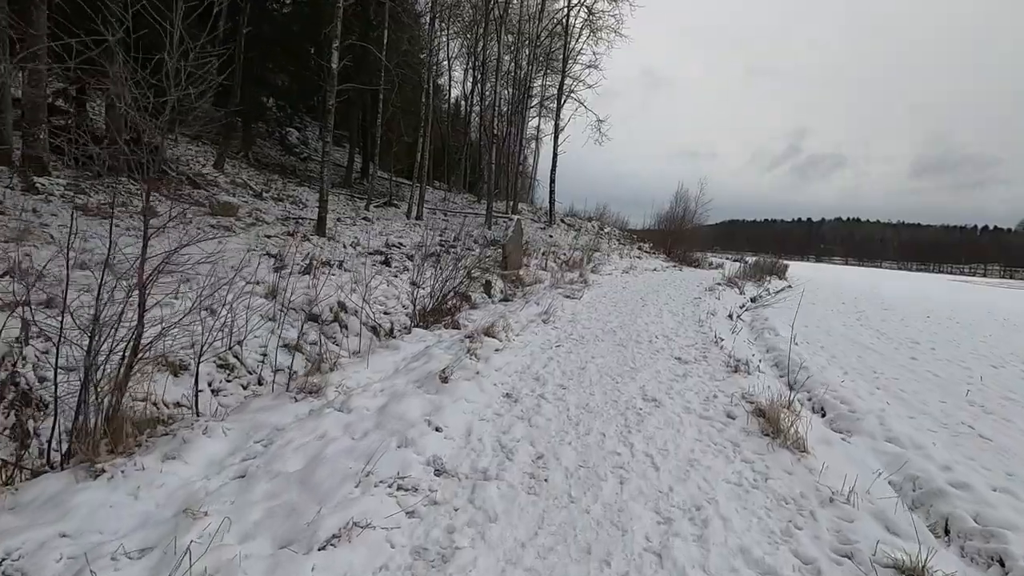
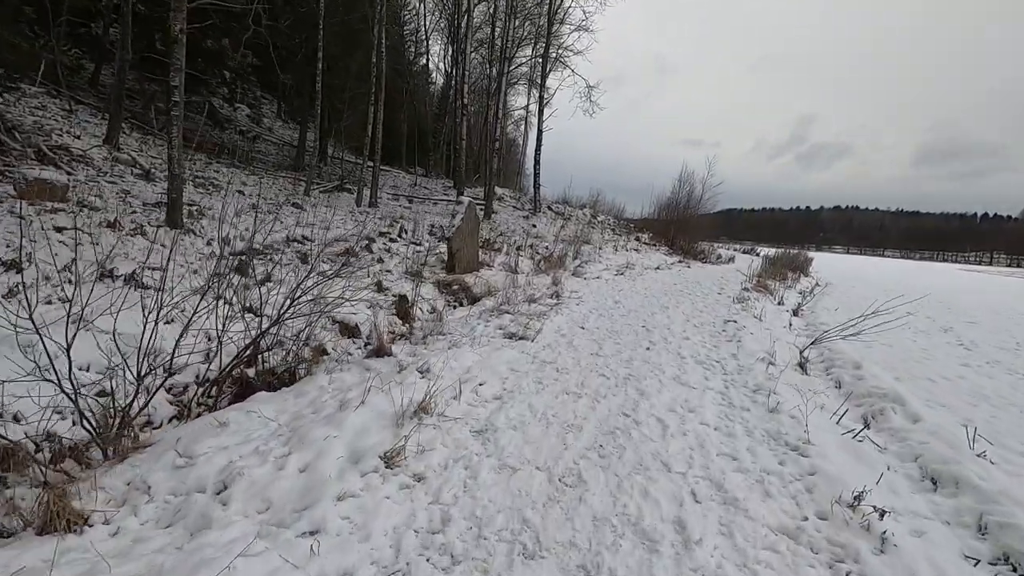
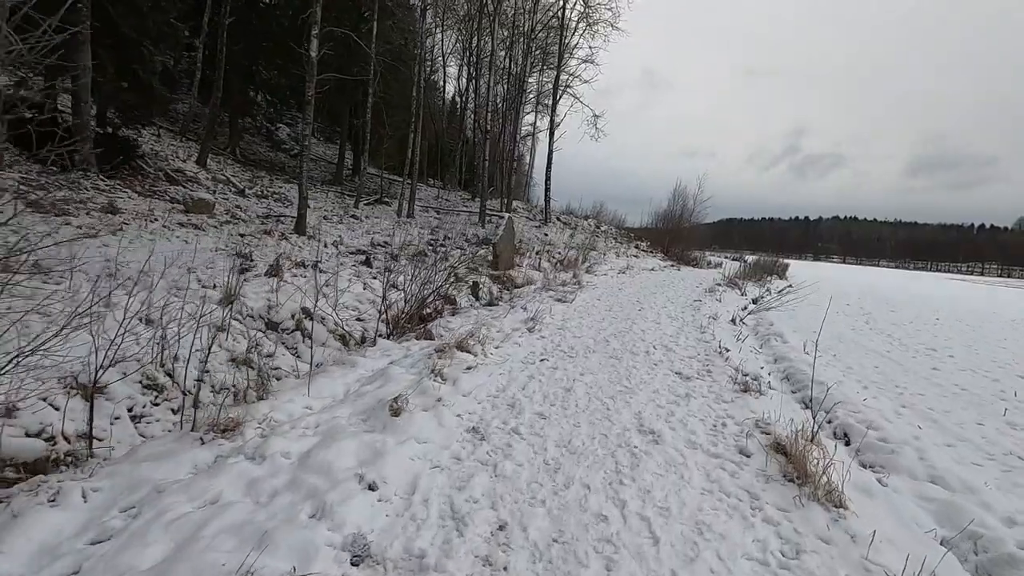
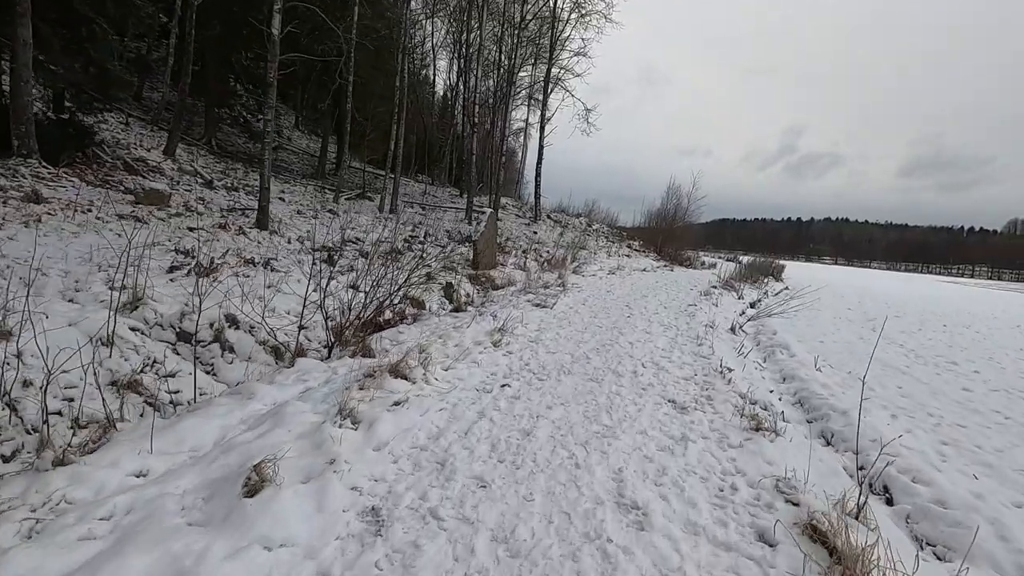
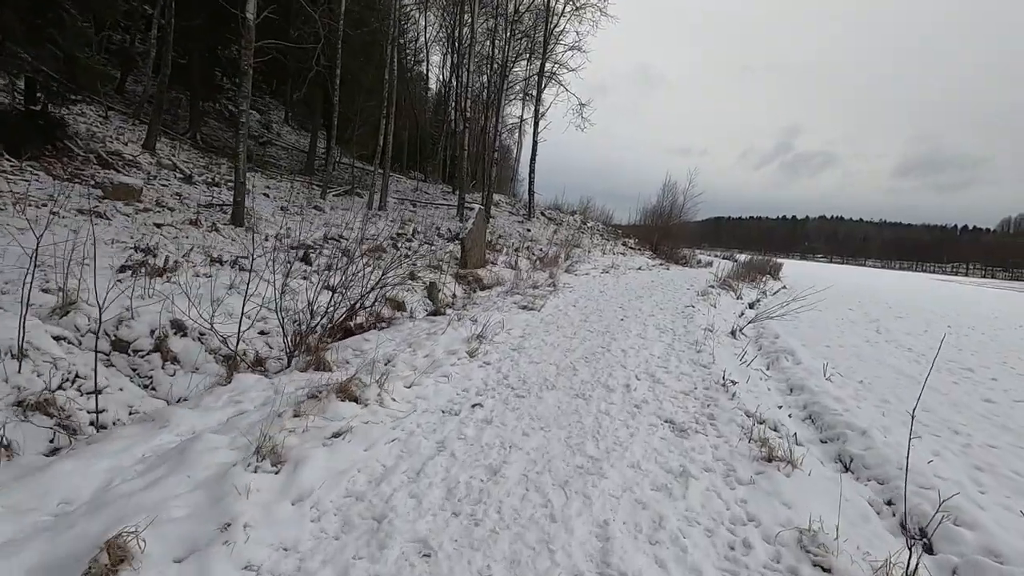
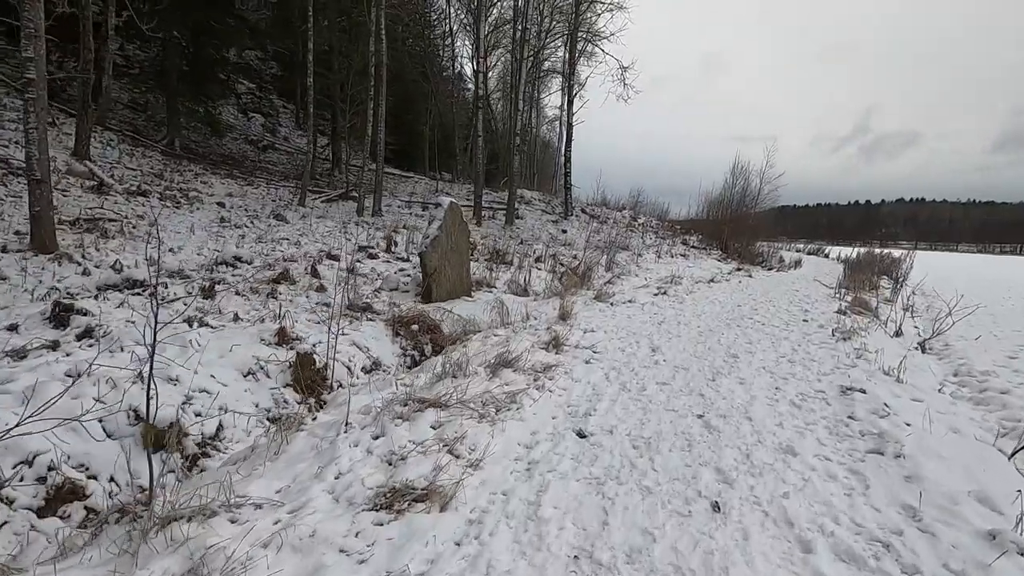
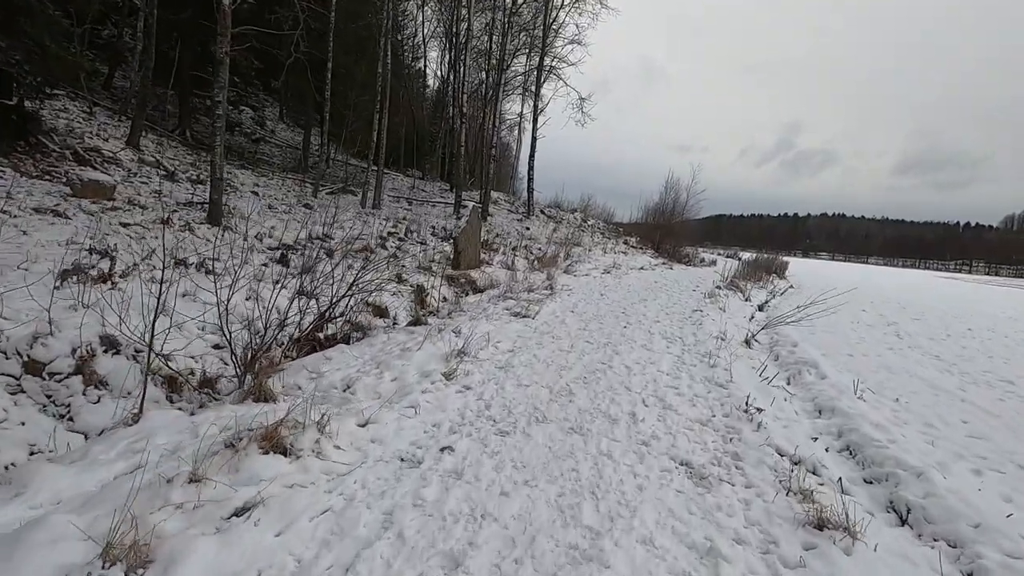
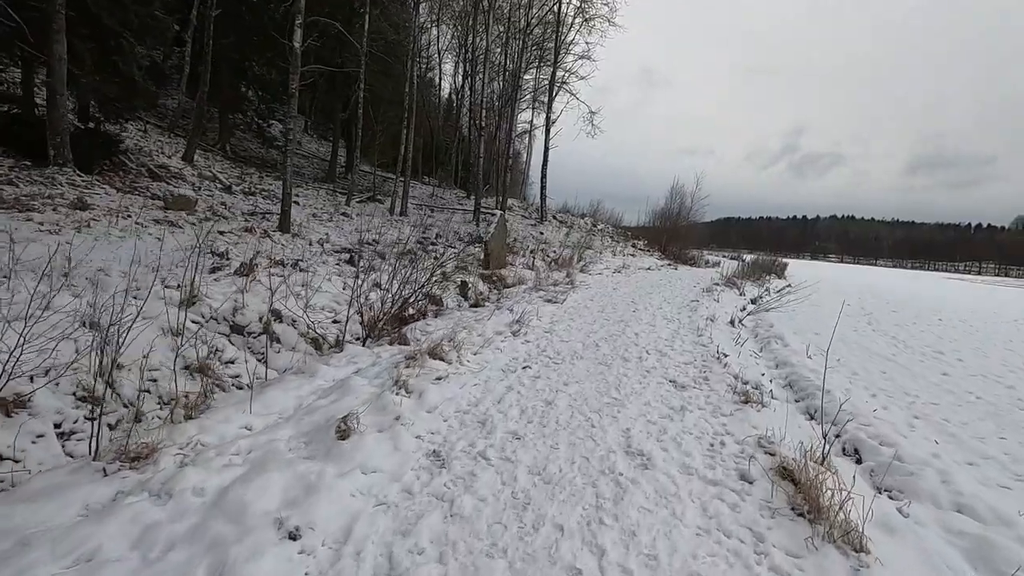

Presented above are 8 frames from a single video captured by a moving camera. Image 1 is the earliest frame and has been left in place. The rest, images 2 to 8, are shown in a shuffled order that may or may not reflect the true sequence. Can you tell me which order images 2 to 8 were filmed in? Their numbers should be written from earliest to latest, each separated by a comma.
3, 8, 4, 5, 7, 2, 6
